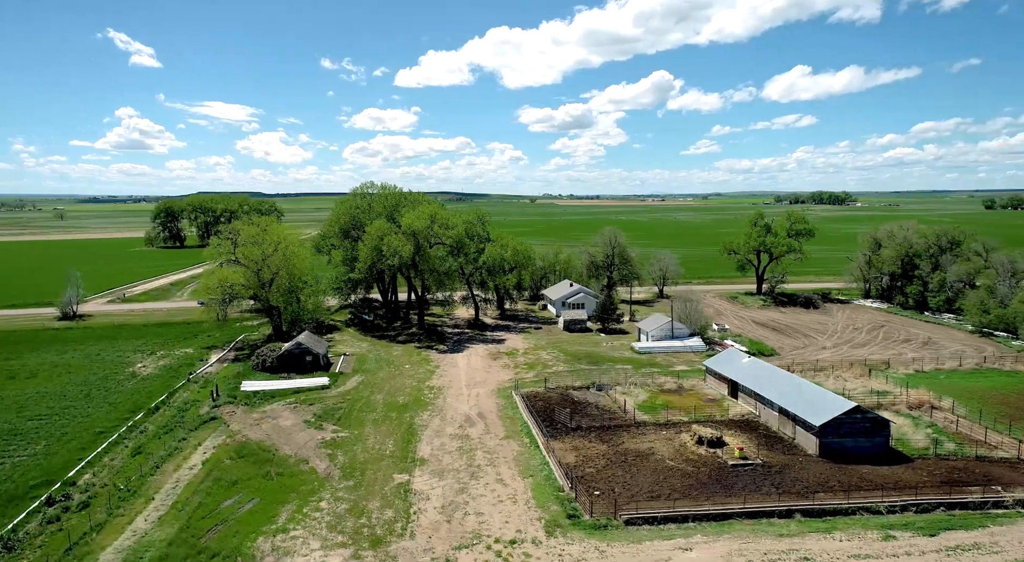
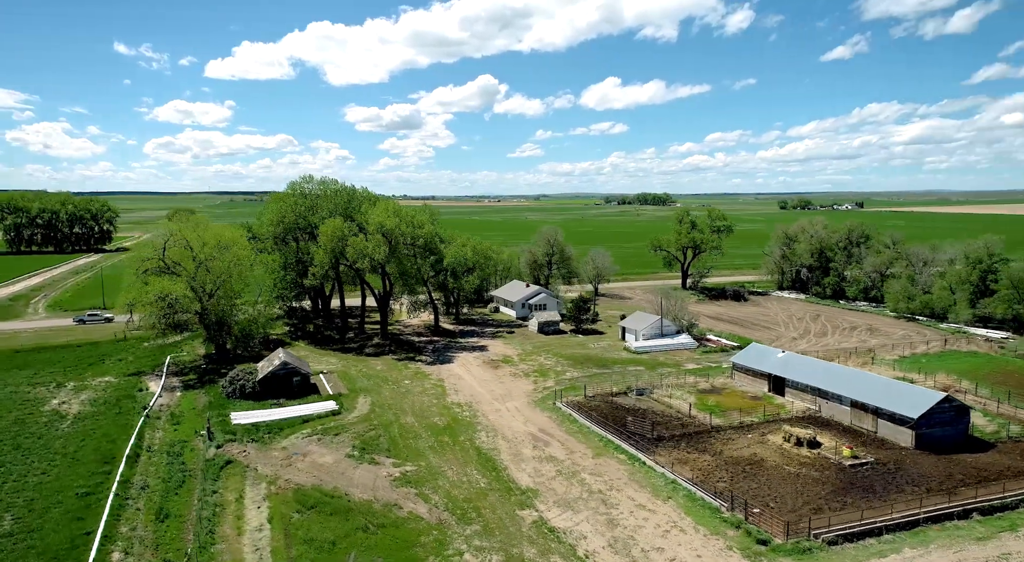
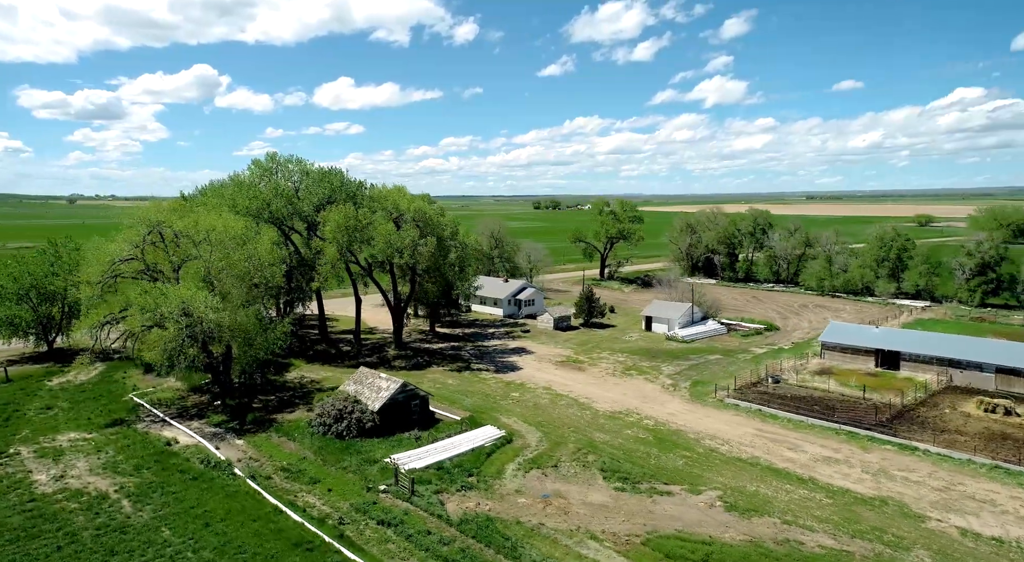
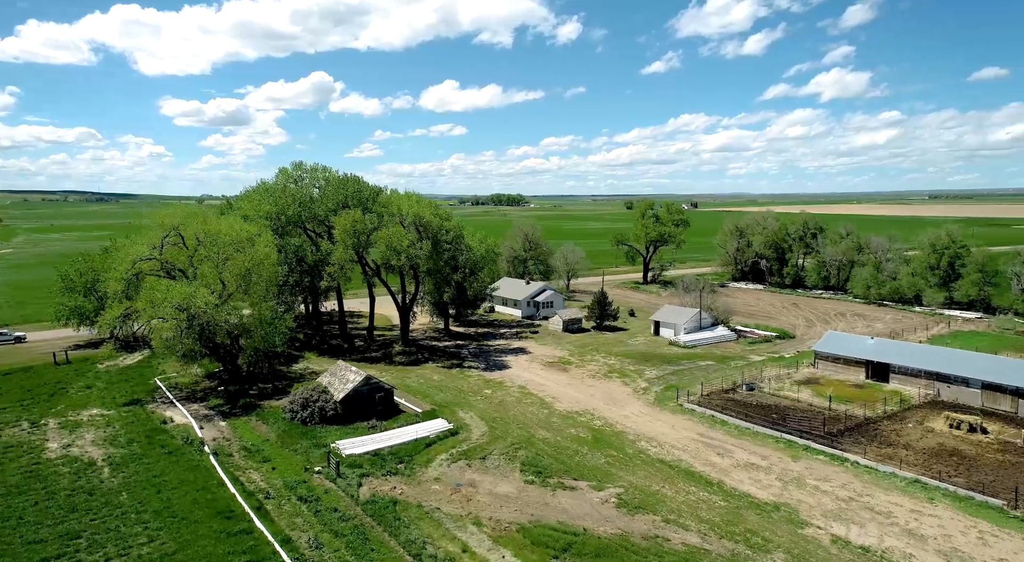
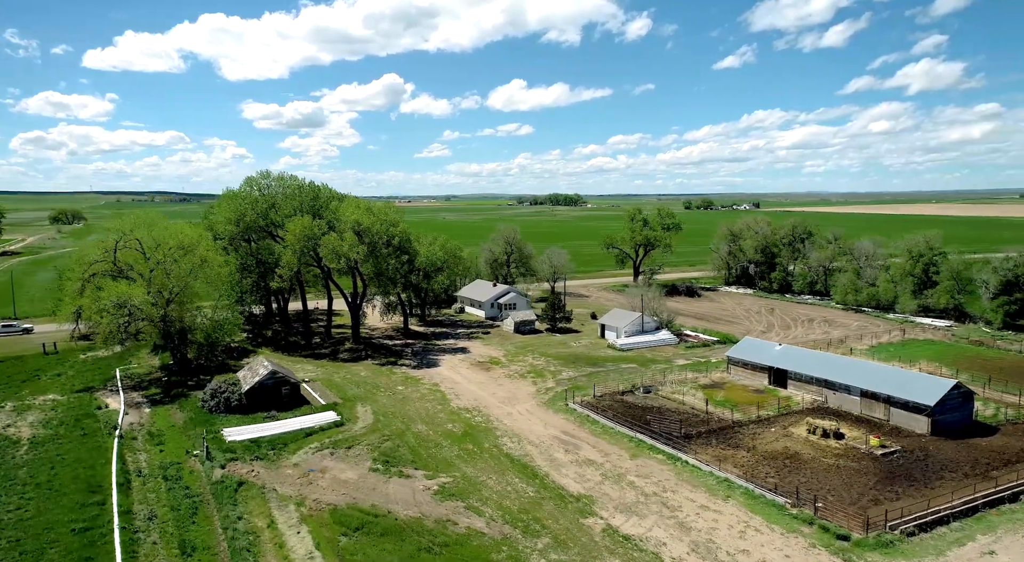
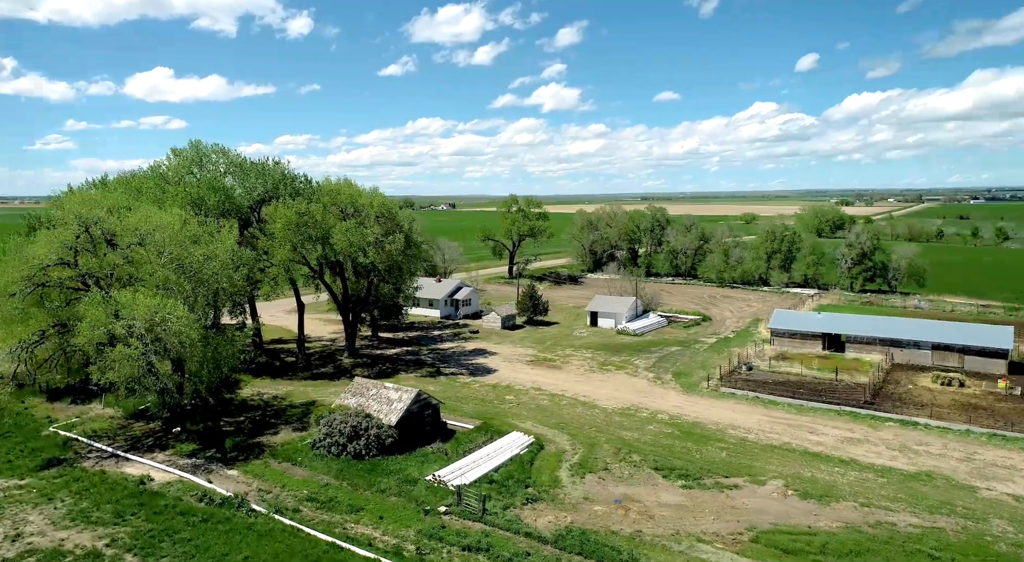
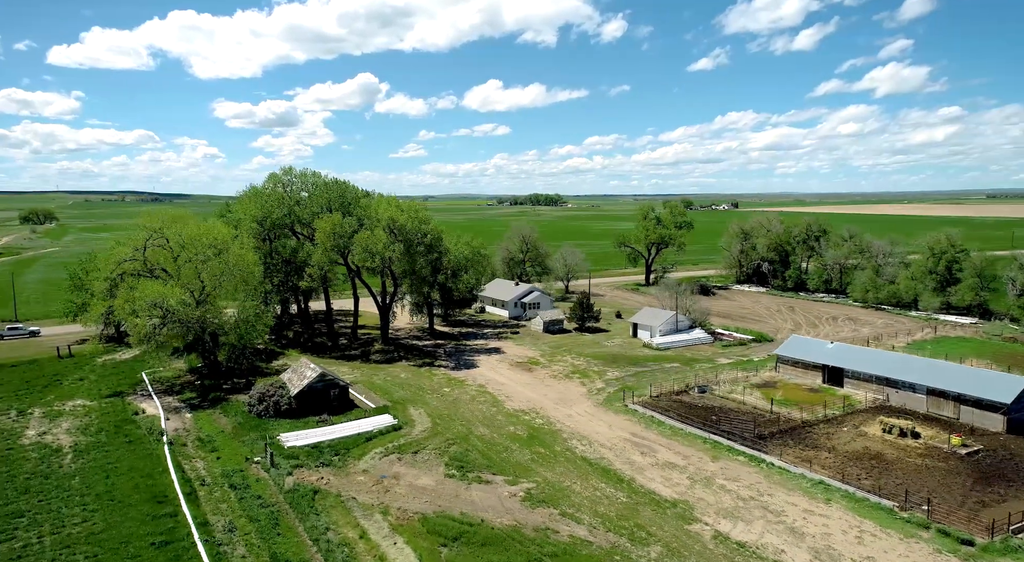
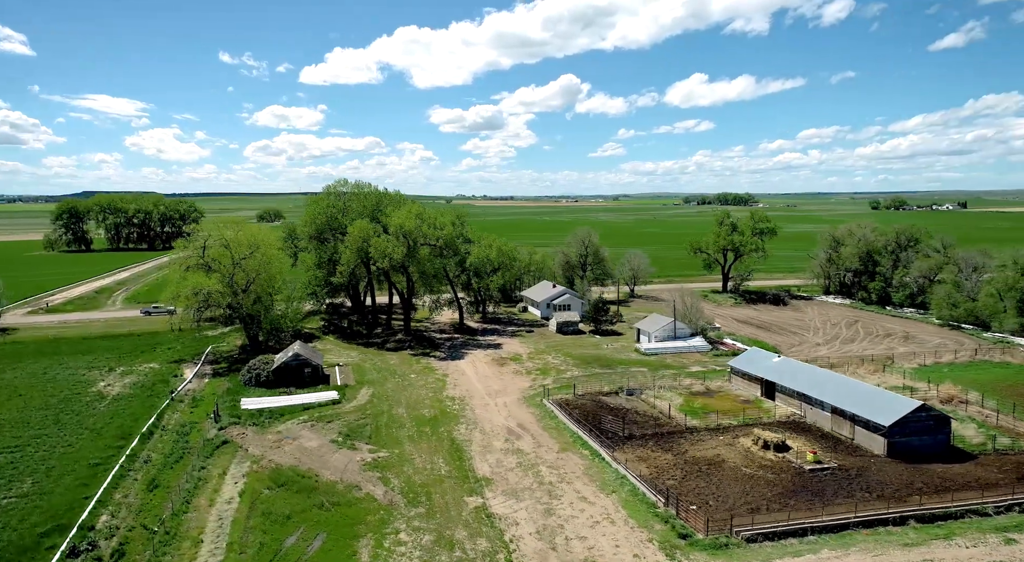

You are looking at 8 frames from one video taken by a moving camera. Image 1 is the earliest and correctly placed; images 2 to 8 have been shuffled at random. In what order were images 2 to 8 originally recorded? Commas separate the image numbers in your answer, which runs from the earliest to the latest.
8, 2, 5, 7, 4, 3, 6
